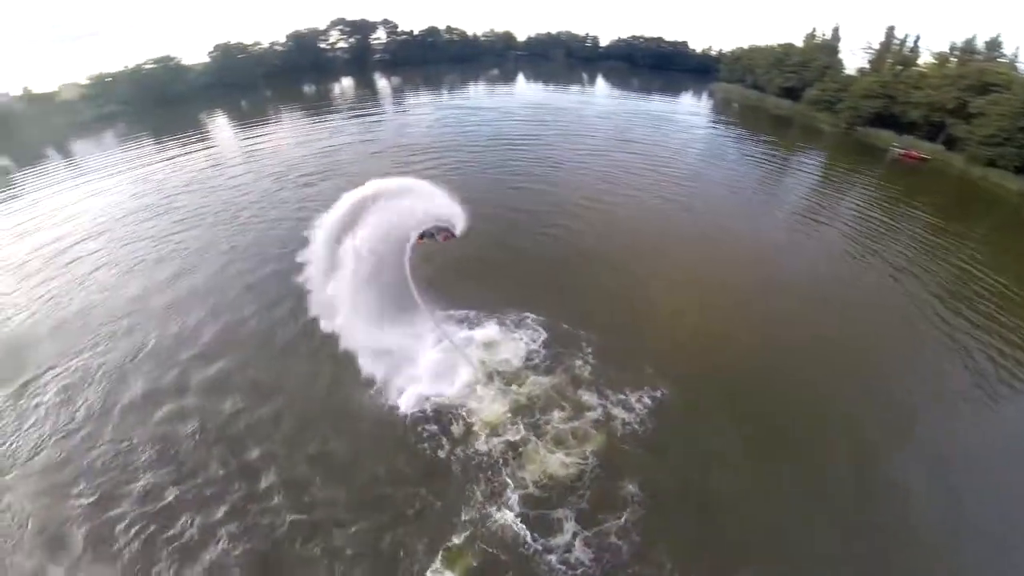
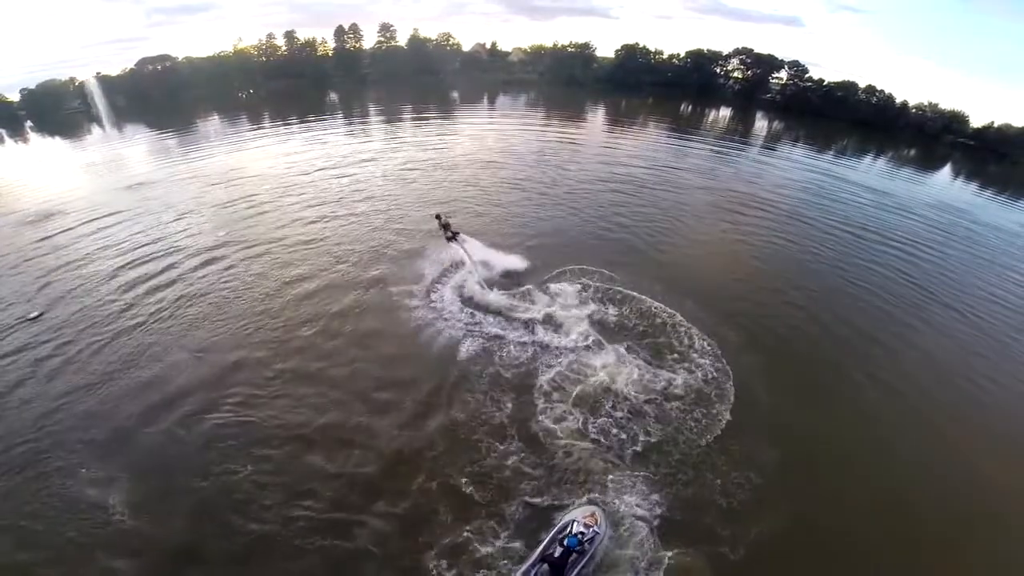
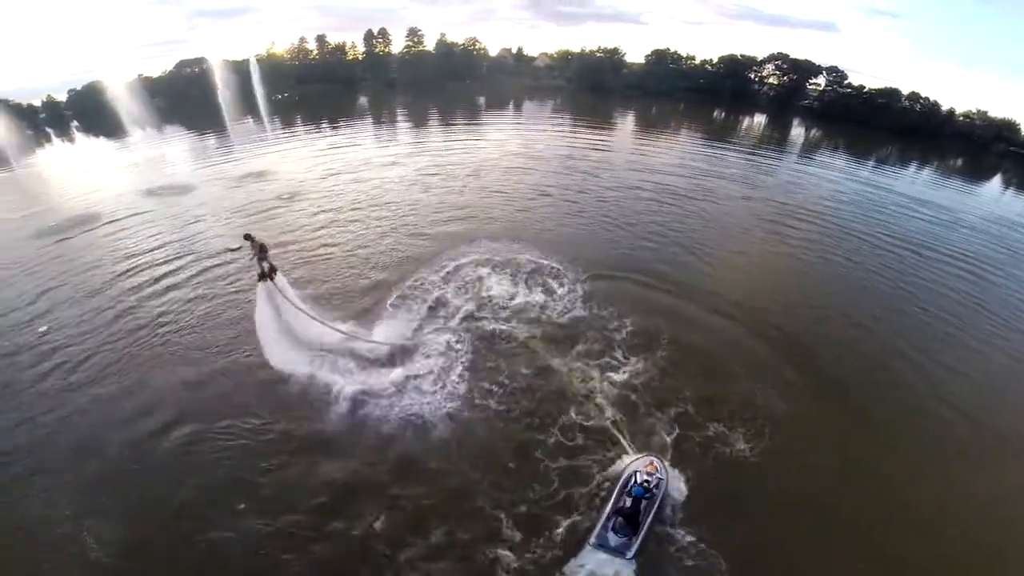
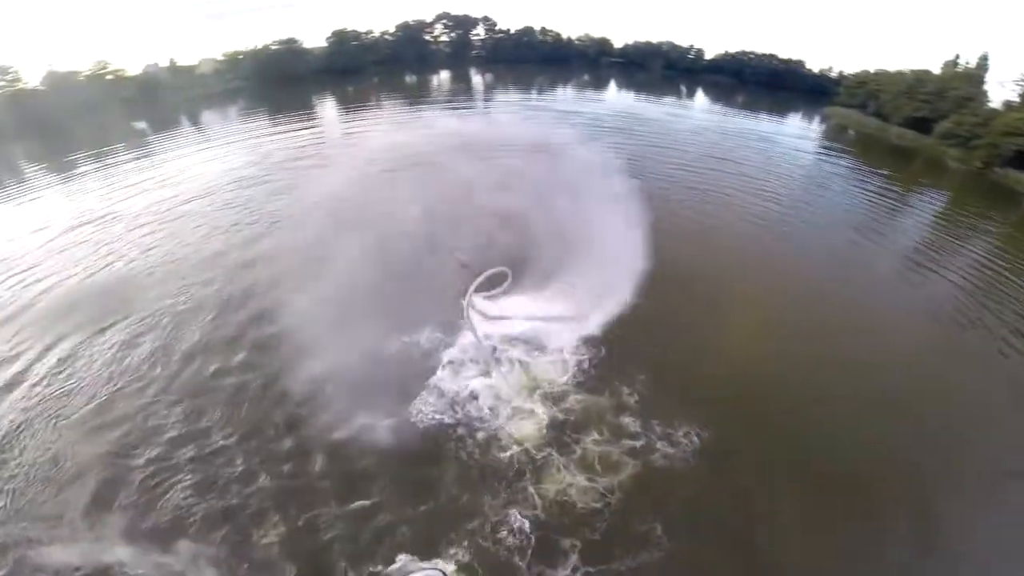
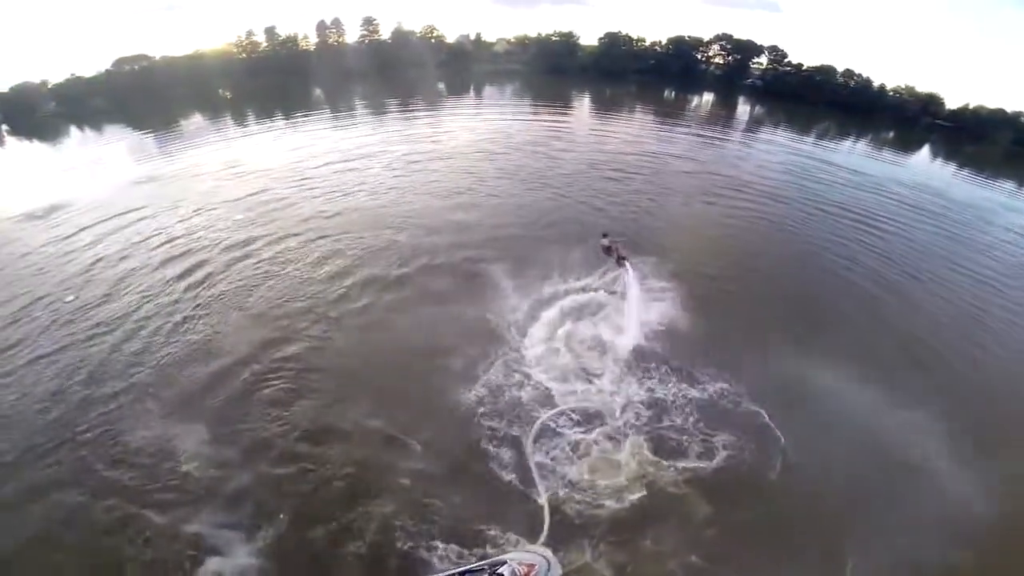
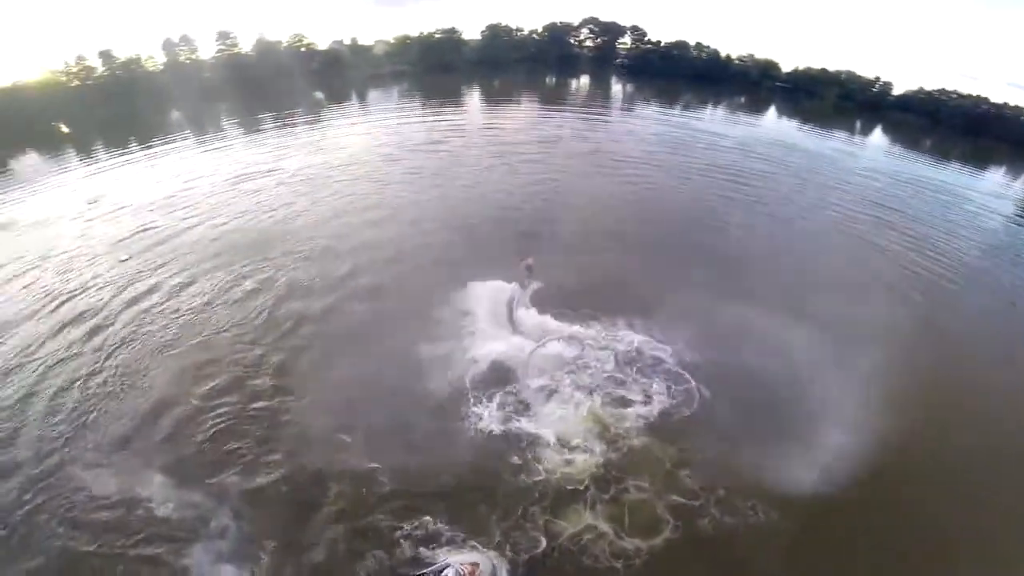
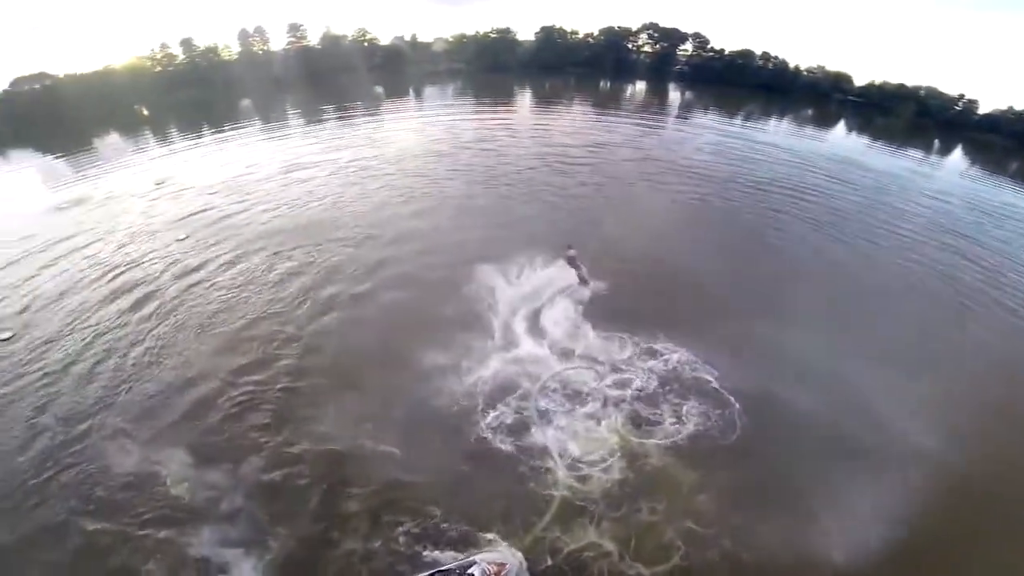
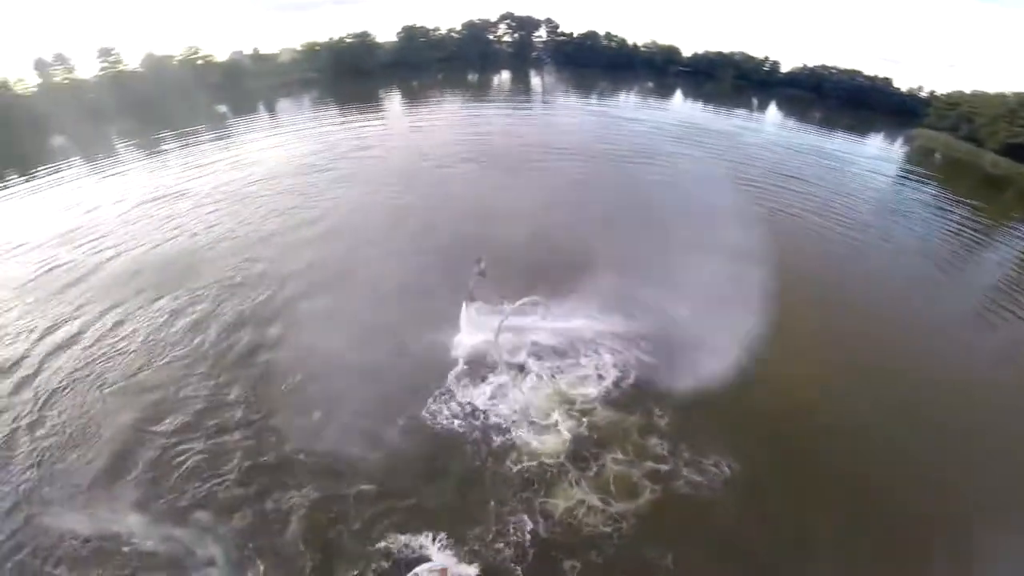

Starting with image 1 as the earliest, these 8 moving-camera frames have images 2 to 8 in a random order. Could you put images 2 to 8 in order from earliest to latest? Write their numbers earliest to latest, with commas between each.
4, 8, 6, 7, 5, 2, 3
